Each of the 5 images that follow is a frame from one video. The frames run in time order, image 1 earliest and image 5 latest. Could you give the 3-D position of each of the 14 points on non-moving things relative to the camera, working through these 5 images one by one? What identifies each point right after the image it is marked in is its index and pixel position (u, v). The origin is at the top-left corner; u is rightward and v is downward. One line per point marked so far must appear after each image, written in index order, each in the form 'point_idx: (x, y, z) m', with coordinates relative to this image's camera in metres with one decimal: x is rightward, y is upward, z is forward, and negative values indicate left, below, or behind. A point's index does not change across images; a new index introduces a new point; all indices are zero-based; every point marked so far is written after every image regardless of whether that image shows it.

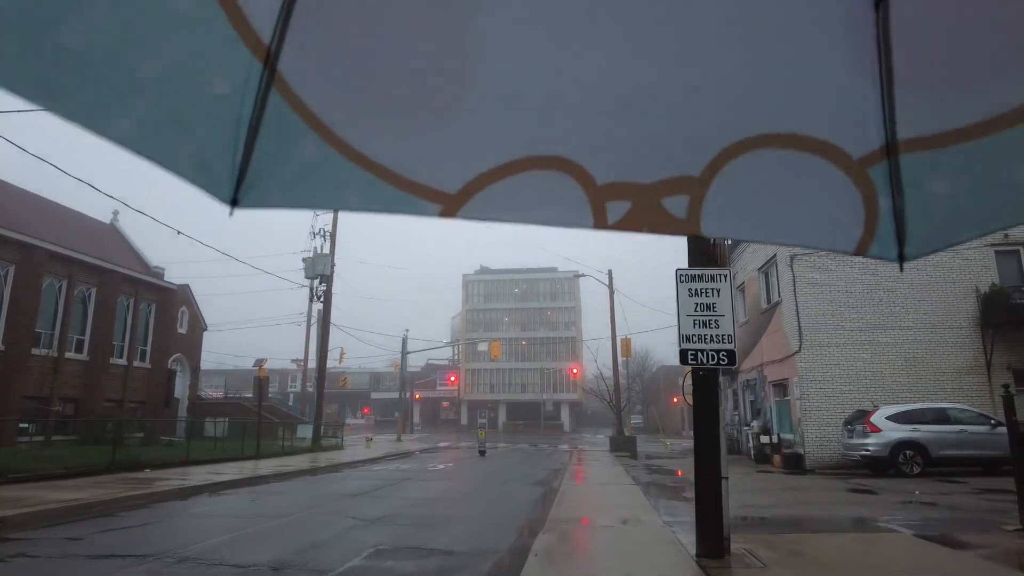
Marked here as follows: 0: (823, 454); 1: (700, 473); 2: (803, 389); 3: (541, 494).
0: (+7.6, -4.1, +16.1) m
1: (+1.8, -1.7, +6.2) m
2: (+7.2, -2.5, +16.4) m
3: (+0.6, -4.1, +13.1) m
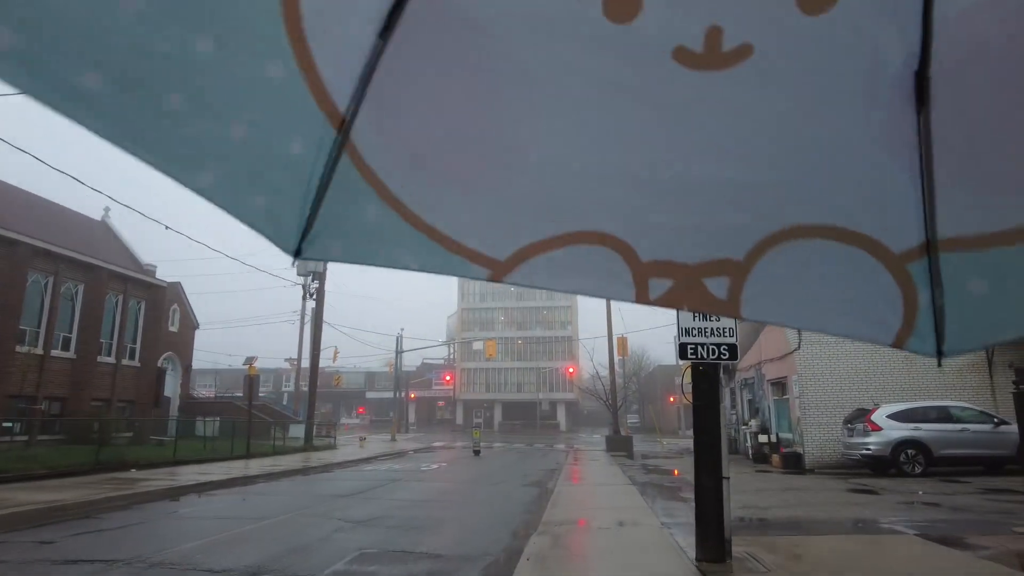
0: (+7.4, -4.0, +15.8) m
1: (+1.7, -1.7, +5.9) m
2: (+7.1, -2.4, +16.1) m
3: (+0.5, -4.0, +12.8) m
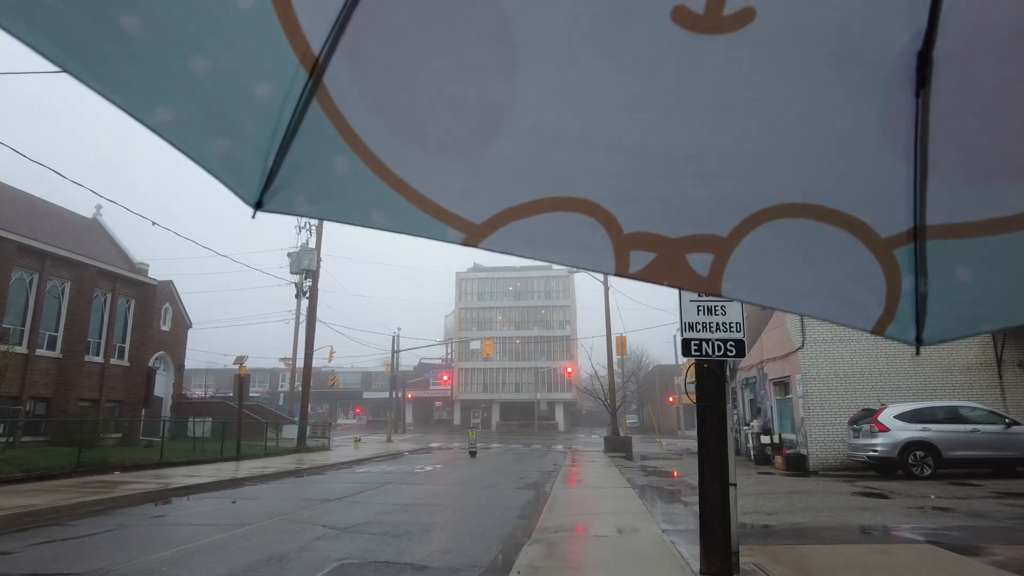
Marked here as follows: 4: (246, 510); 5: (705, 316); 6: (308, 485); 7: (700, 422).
0: (+7.3, -3.9, +15.4) m
1: (+1.6, -1.6, +5.5) m
2: (+7.0, -2.4, +15.7) m
3: (+0.4, -4.0, +12.4) m
4: (-4.2, -3.5, +10.3) m
5: (+1.7, -0.2, +5.7) m
6: (-4.6, -4.4, +14.8) m
7: (+1.6, -1.1, +5.6) m
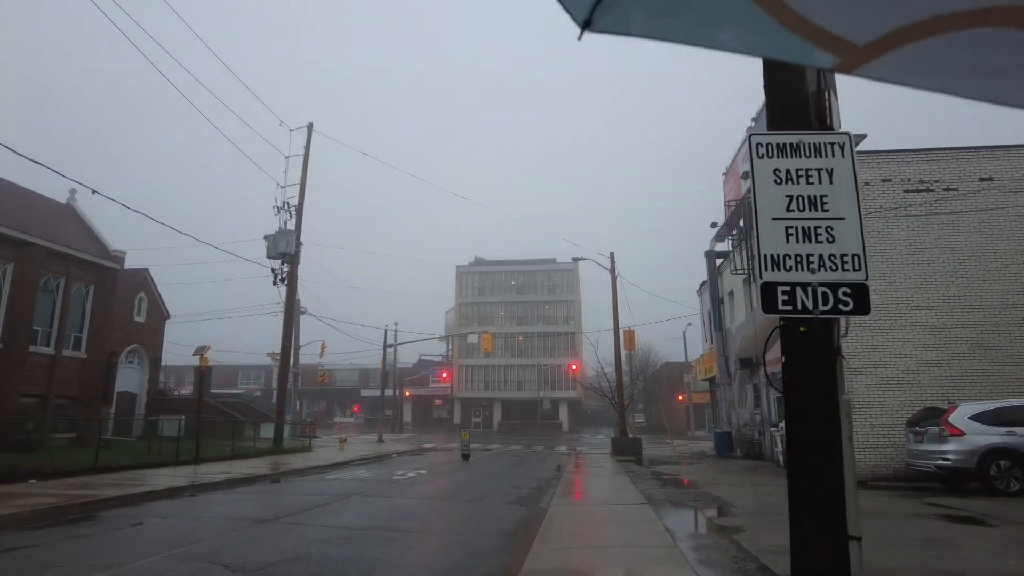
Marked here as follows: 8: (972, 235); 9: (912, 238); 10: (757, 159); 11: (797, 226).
0: (+7.2, -3.5, +13.0) m
1: (+1.4, -1.1, +3.1) m
2: (+6.8, -1.9, +13.3) m
3: (+0.2, -3.5, +10.0) m
4: (-4.4, -3.0, +8.0) m
5: (+1.4, +0.2, +3.3) m
6: (-4.7, -3.9, +12.5) m
7: (+1.3, -0.7, +3.2) m
8: (+9.5, +1.1, +13.5) m
9: (+8.4, +1.0, +13.7) m
10: (+1.3, +0.7, +3.4) m
11: (+1.4, +0.3, +3.3) m
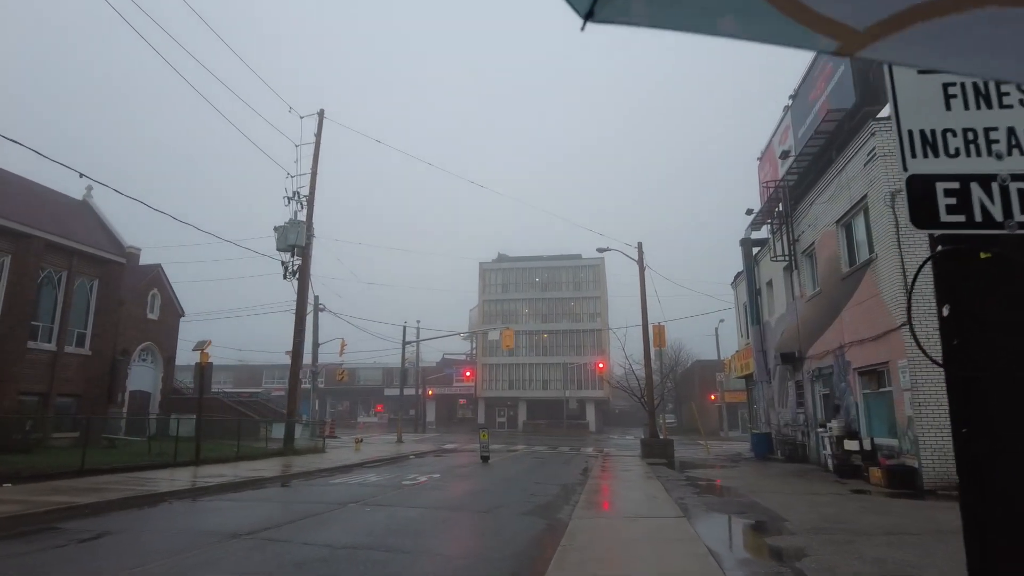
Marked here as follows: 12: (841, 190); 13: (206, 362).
0: (+7.5, -3.1, +11.3) m
1: (+1.2, -0.8, +1.7) m
2: (+7.1, -1.6, +11.6) m
3: (+0.4, -3.2, +8.7) m
4: (-4.3, -2.8, +6.8) m
5: (+1.3, +0.5, +1.9) m
6: (-4.4, -3.7, +11.3) m
7: (+1.2, -0.4, +1.8) m
8: (+9.8, +1.4, +11.8) m
9: (+8.7, +1.4, +12.0) m
10: (+1.2, +1.0, +2.0) m
11: (+1.3, +0.6, +1.9) m
12: (+7.5, +2.2, +15.1) m
13: (-7.8, -1.9, +16.7) m
